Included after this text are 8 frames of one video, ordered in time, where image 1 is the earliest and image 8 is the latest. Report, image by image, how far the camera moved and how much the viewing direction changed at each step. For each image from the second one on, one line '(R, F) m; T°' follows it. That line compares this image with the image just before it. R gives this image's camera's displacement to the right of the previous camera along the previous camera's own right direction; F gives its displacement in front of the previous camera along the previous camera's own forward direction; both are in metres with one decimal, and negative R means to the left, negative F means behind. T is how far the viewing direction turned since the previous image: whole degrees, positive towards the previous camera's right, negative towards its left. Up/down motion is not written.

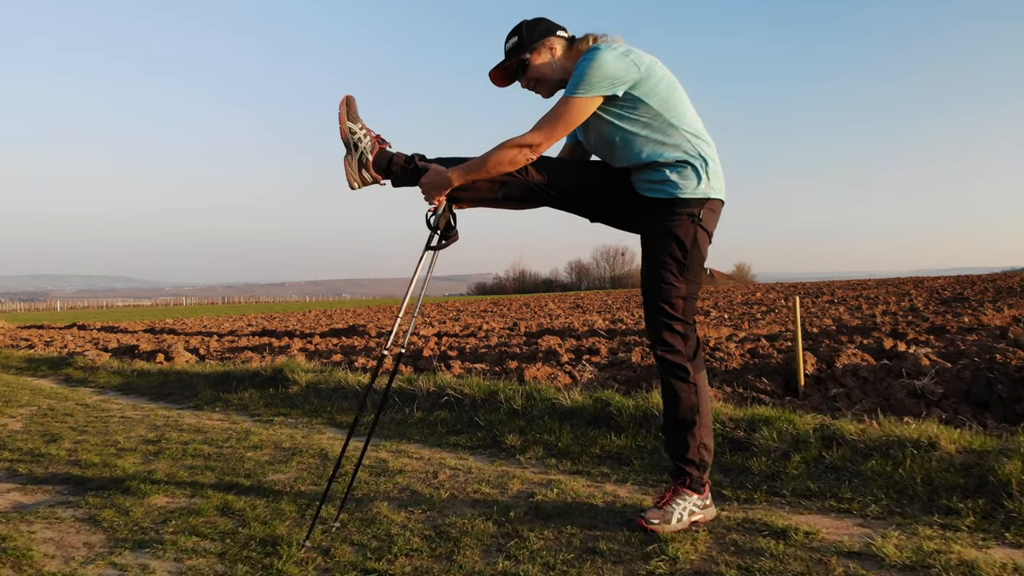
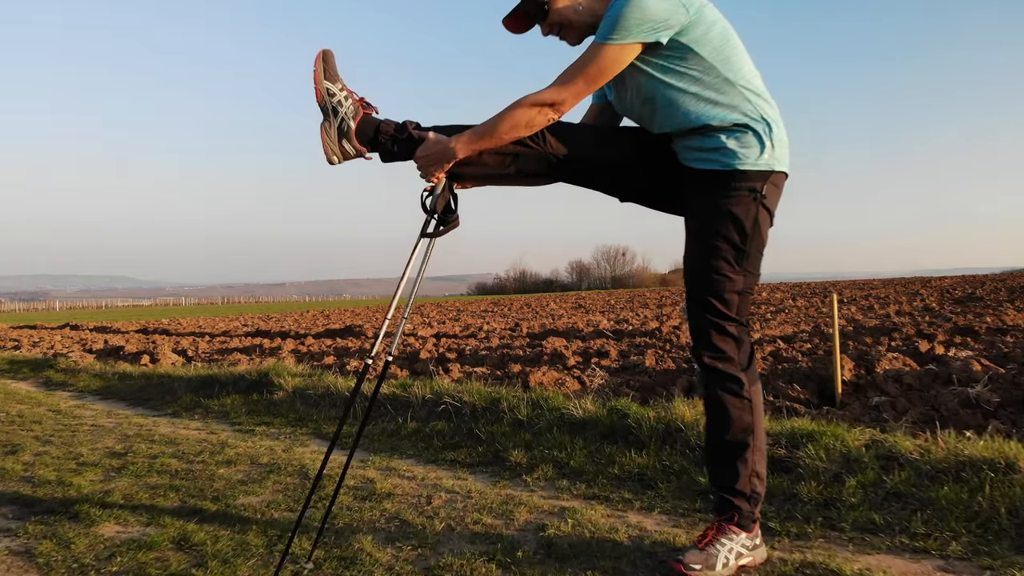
(0.0, +0.7) m; 0°
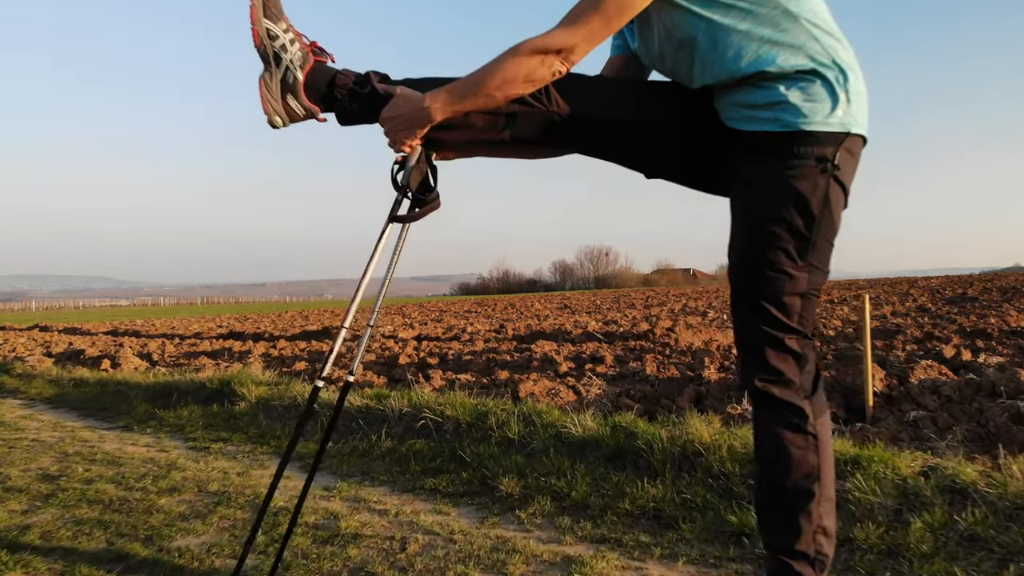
(0.0, +0.7) m; +2°
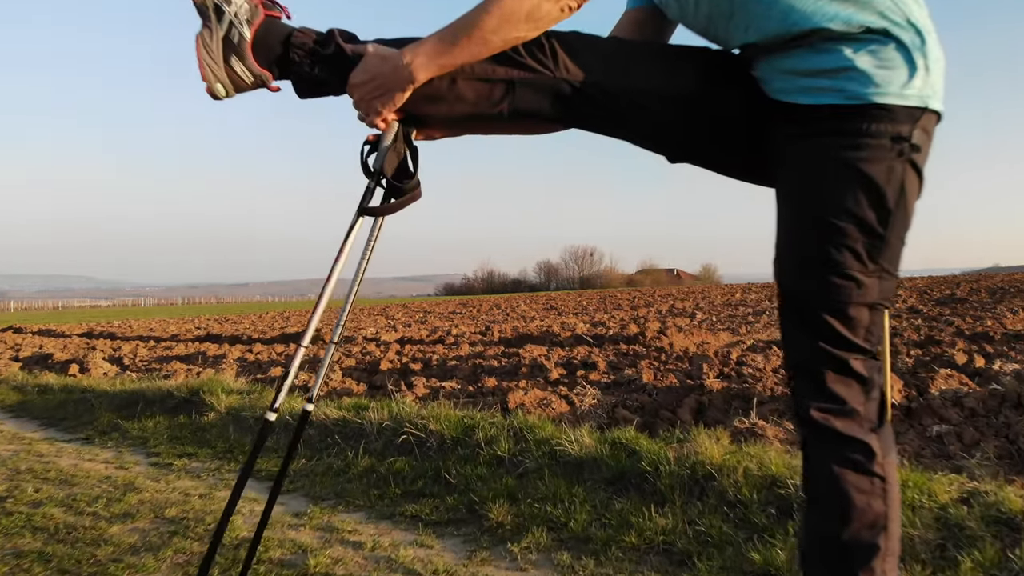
(0.0, +0.4) m; +1°
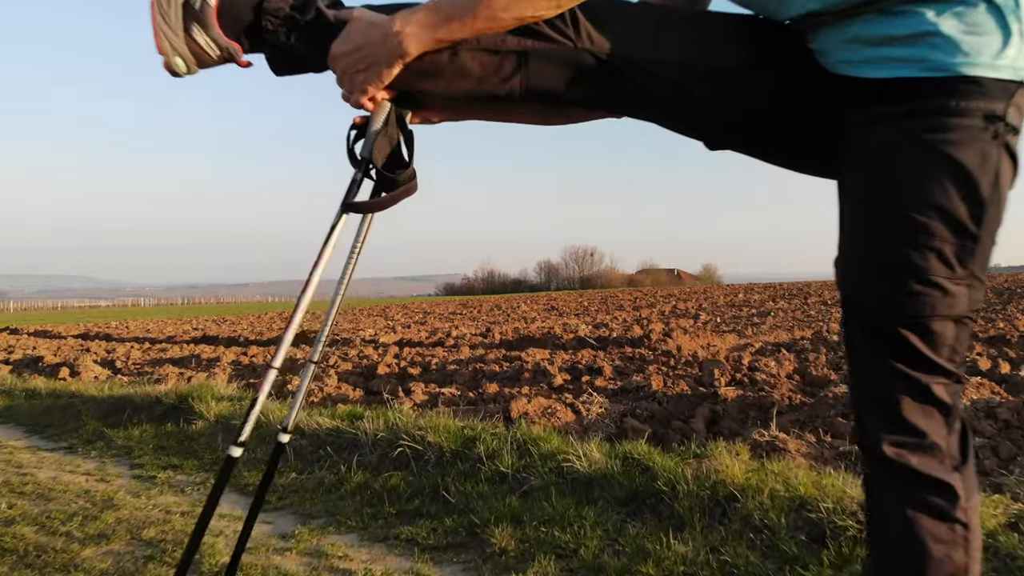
(0.0, +0.3) m; 0°
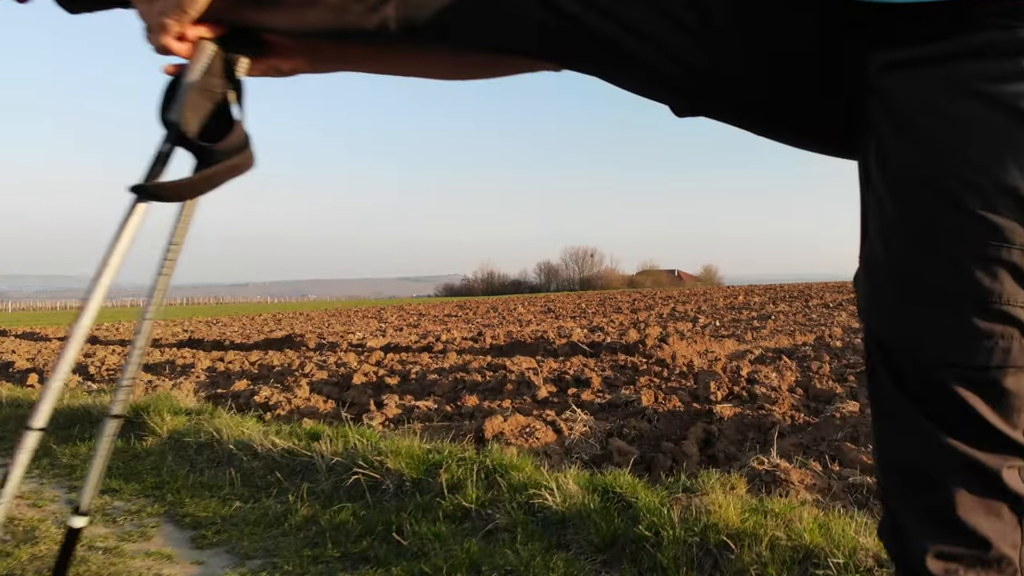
(+0.2, +0.5) m; 0°
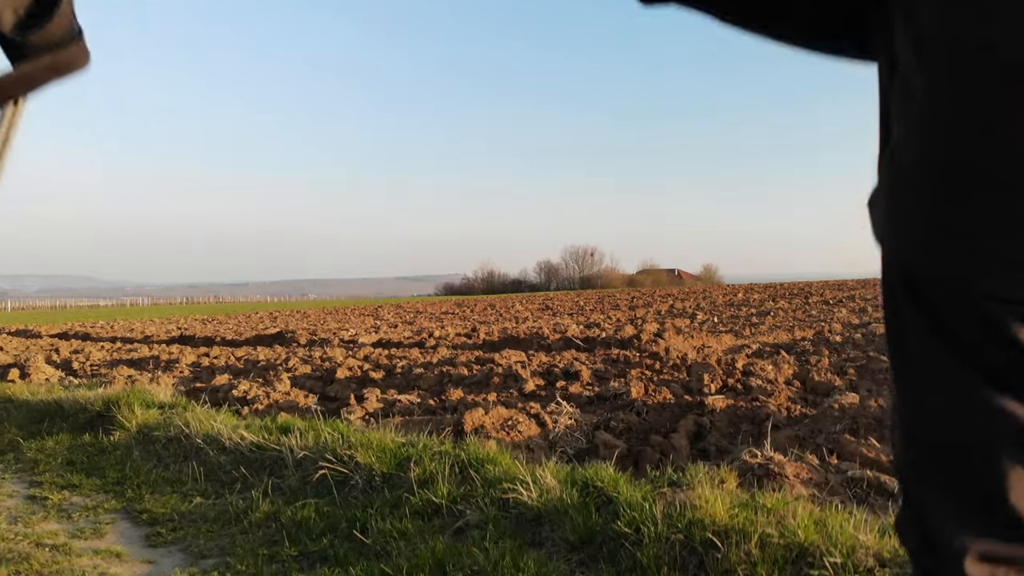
(+0.1, +0.3) m; 0°
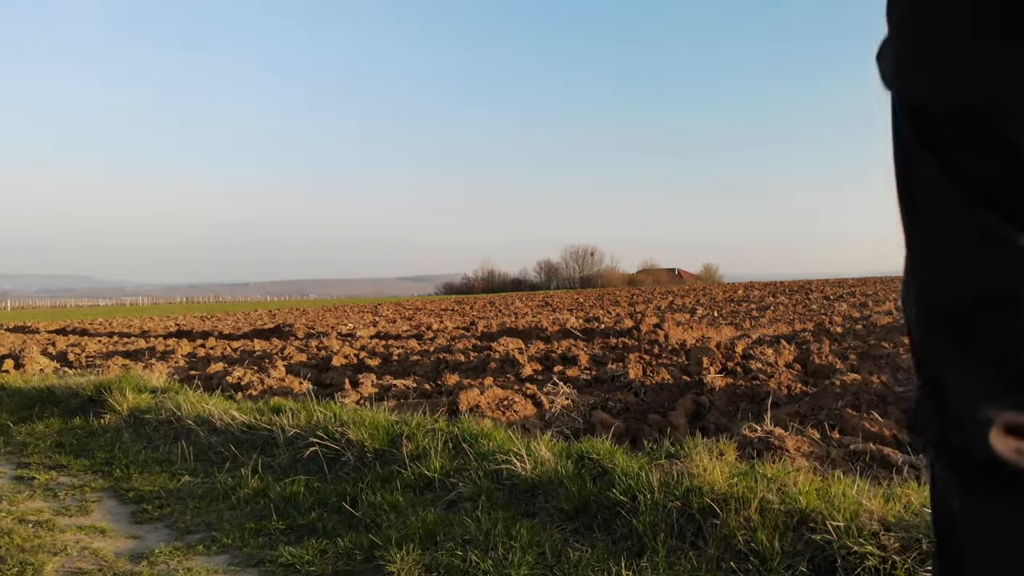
(0.0, +0.1) m; 0°
